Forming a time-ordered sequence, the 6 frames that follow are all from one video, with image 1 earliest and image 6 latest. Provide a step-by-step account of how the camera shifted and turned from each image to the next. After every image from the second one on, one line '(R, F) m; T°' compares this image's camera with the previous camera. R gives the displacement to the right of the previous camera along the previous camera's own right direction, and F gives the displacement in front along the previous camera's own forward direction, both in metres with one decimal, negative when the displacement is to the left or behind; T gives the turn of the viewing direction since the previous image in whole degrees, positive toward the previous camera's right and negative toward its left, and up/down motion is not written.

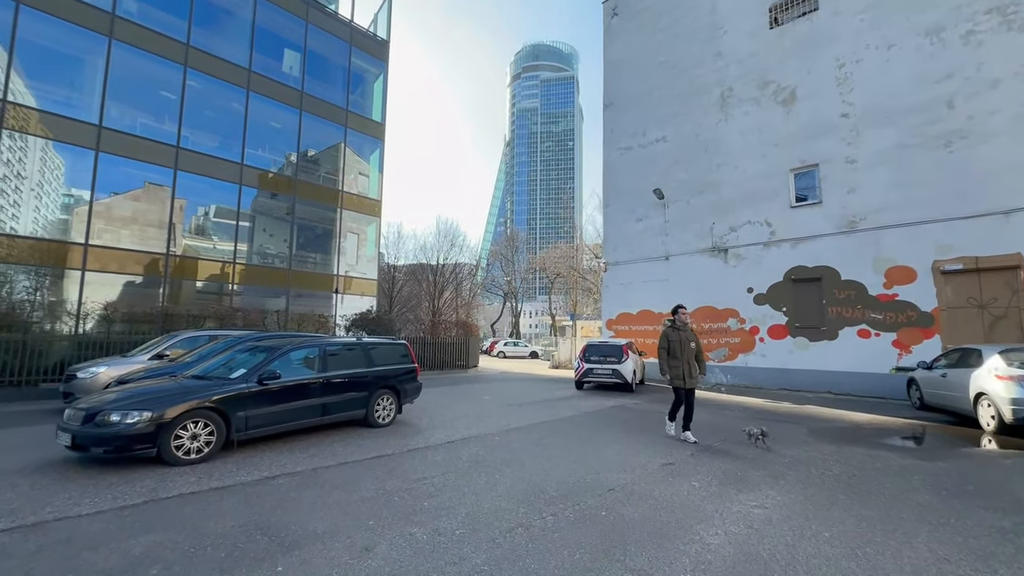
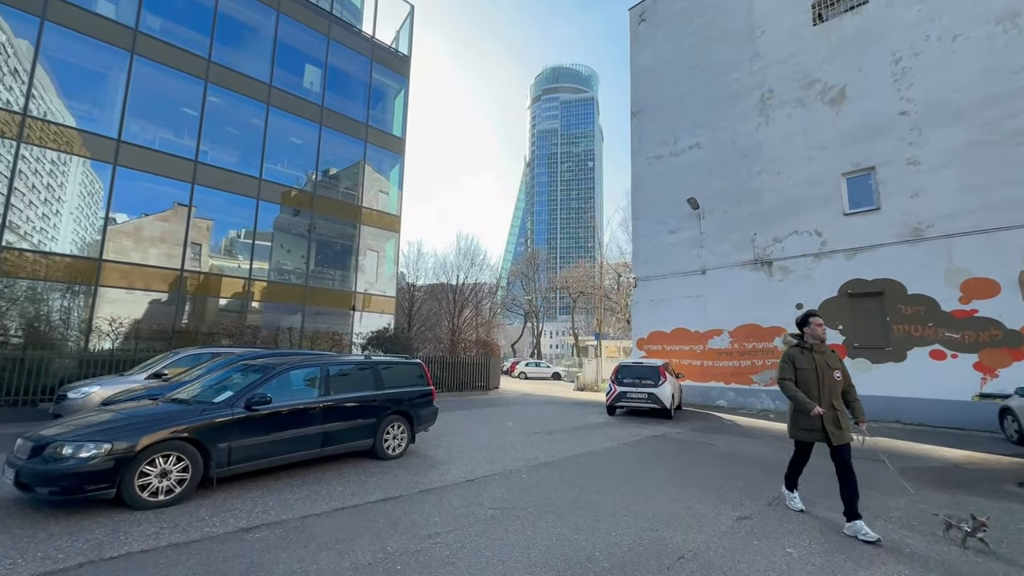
(-0.1, +0.9) m; -2°
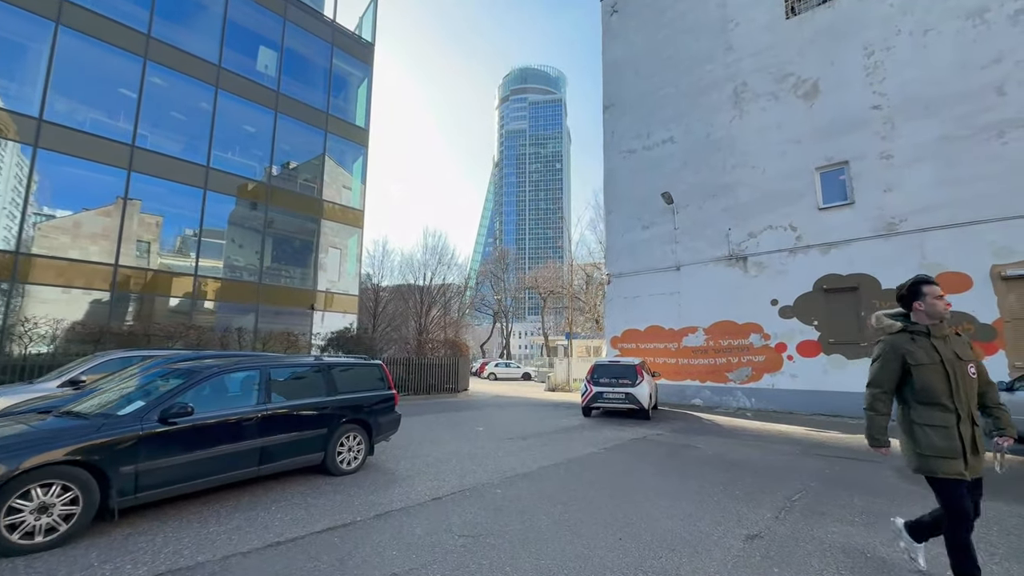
(0.0, +0.7) m; +4°
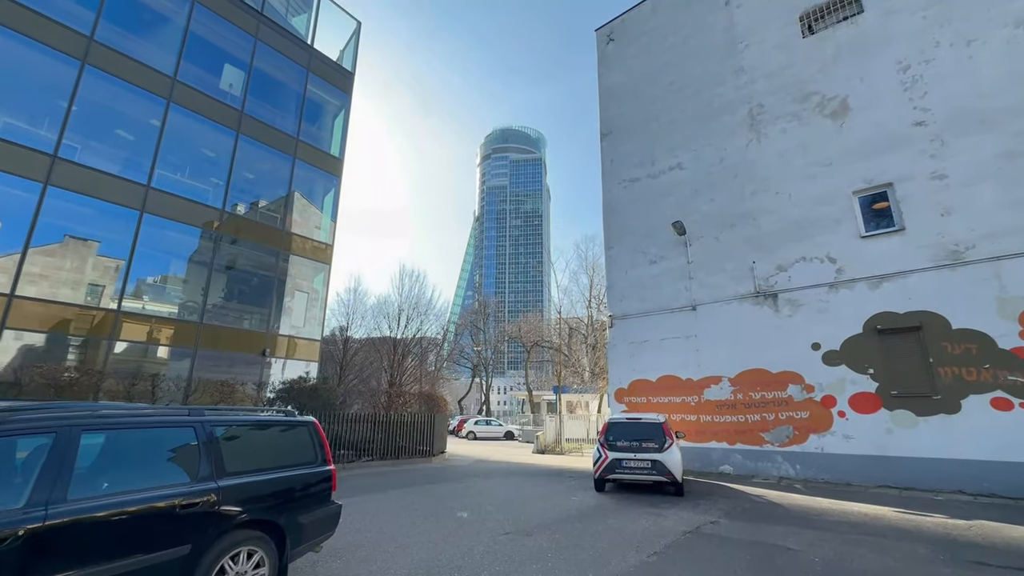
(-0.3, +2.2) m; +3°
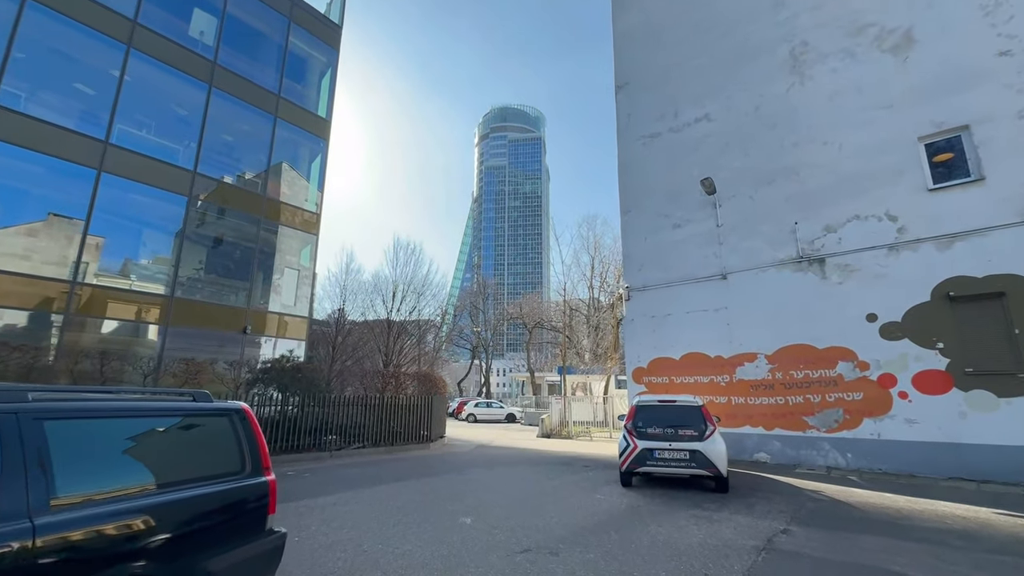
(-0.2, +1.5) m; 0°
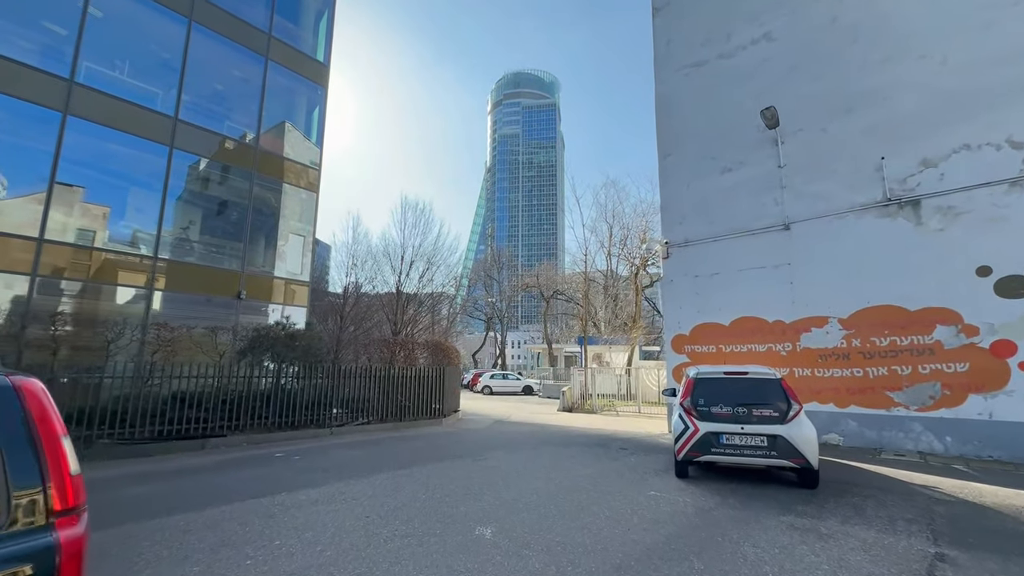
(-0.2, +1.5) m; -2°
